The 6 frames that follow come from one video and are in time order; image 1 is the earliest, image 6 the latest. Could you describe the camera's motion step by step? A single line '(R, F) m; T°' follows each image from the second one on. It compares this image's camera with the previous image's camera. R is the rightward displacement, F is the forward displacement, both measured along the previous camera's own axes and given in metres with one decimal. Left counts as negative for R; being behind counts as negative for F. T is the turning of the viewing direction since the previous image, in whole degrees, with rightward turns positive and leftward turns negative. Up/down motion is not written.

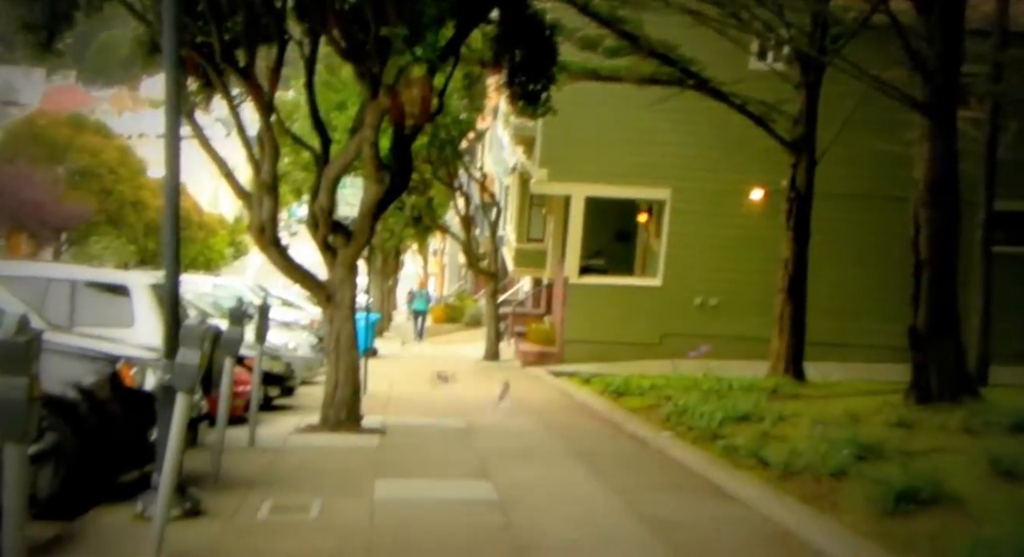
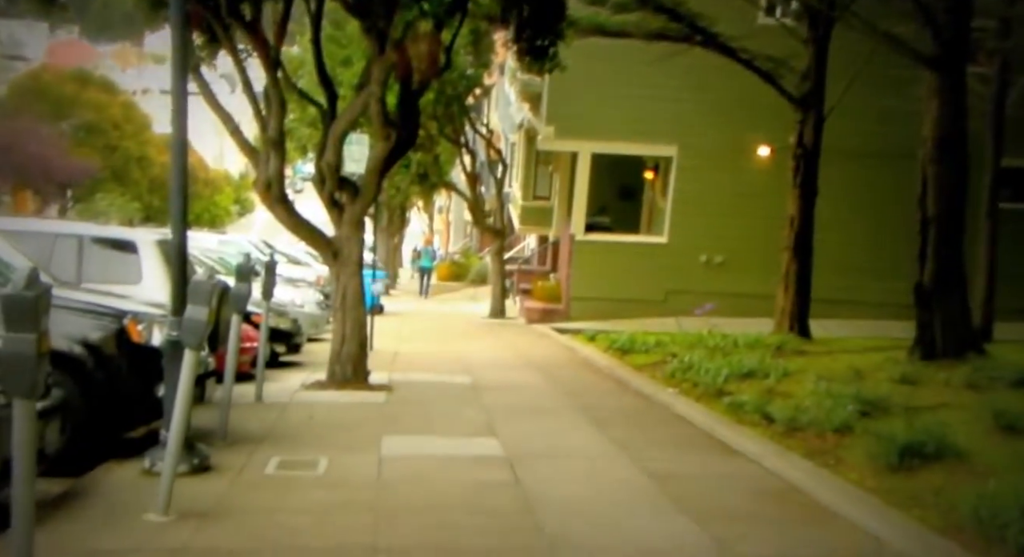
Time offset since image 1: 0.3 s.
(0.0, 0.0) m; 0°
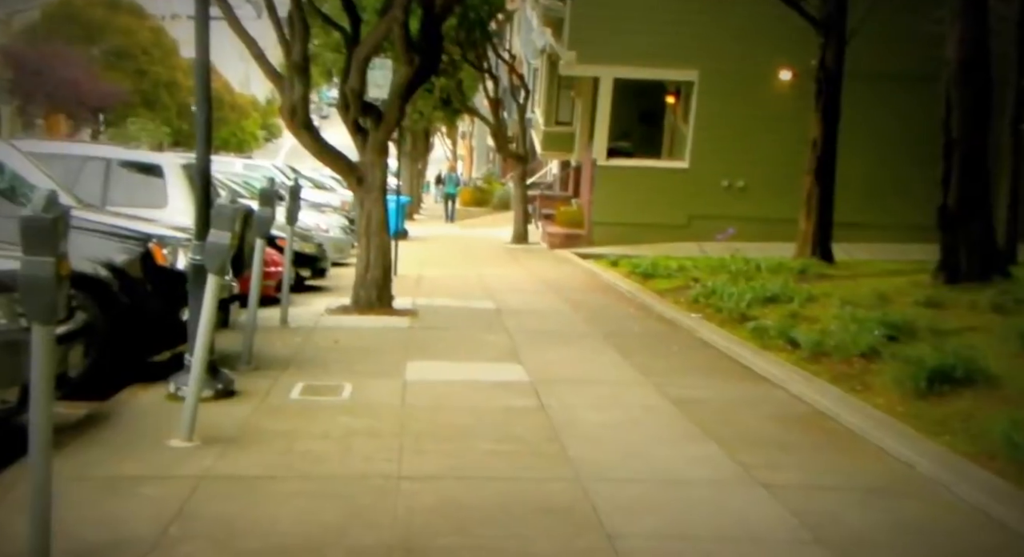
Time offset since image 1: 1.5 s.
(0.0, +0.1) m; -1°
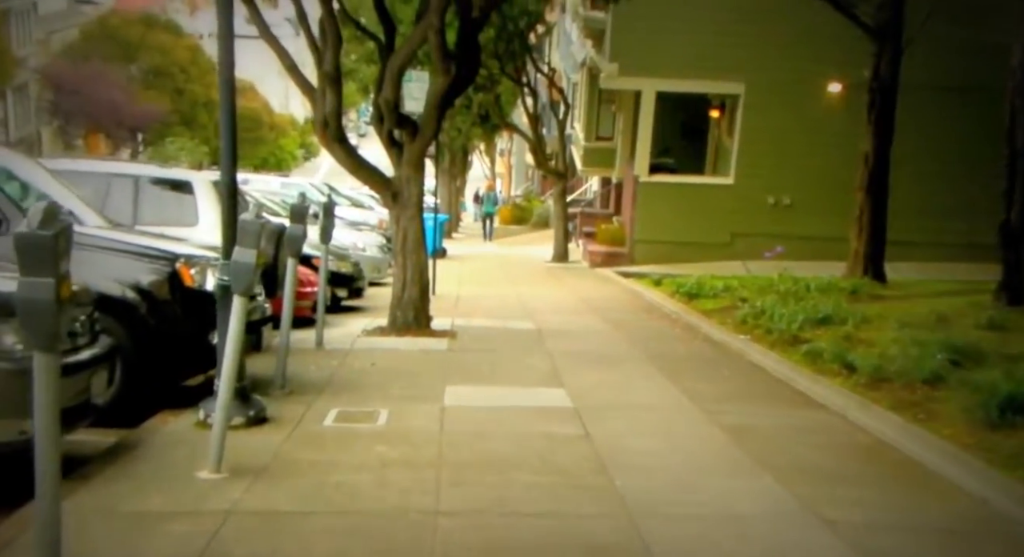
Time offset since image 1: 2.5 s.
(0.0, +0.3) m; -2°
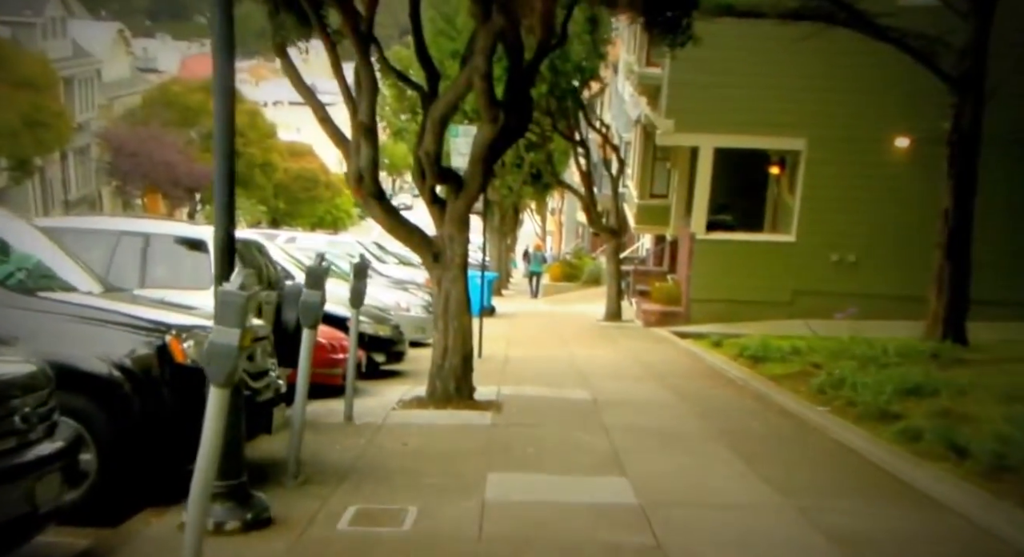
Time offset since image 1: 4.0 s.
(0.0, +1.1) m; -3°
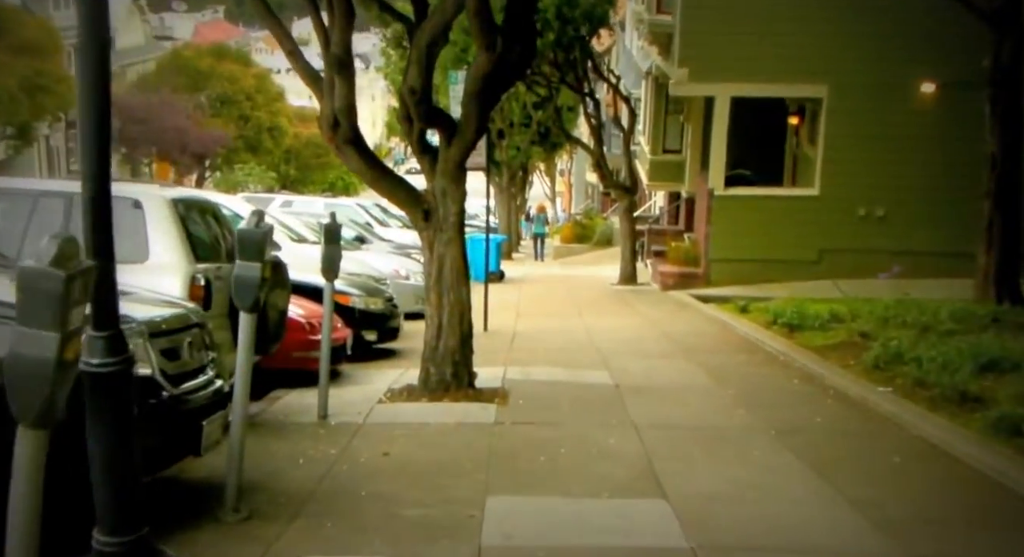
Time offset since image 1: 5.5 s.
(0.0, +1.6) m; -1°
